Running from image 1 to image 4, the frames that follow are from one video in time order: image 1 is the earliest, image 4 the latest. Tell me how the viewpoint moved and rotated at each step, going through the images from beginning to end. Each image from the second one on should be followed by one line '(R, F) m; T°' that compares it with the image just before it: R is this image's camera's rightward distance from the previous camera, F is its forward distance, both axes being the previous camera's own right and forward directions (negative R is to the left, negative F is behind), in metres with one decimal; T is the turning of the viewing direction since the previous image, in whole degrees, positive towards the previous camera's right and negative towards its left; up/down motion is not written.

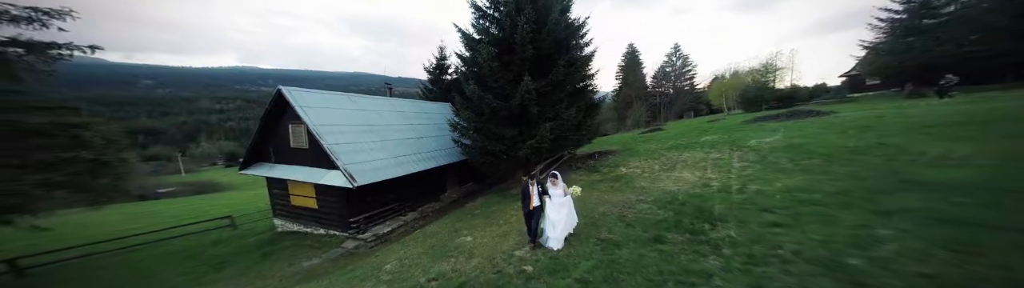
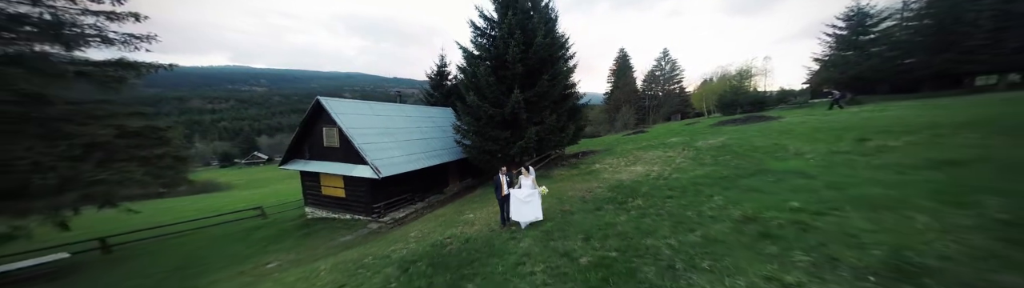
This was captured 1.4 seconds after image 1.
(+0.2, -2.8) m; +1°
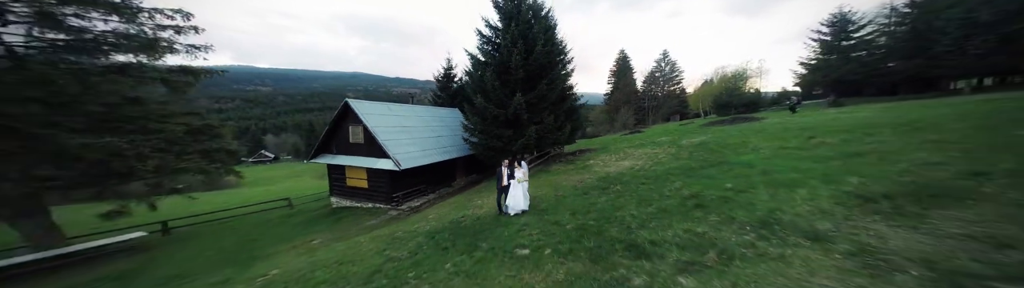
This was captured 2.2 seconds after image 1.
(0.0, -1.9) m; -1°
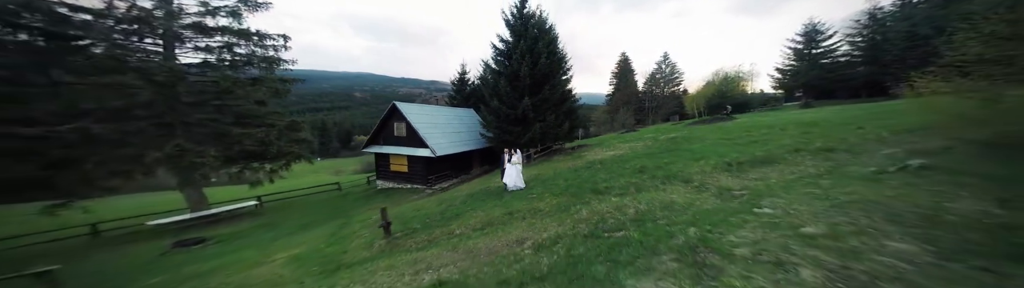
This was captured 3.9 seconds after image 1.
(-0.3, -4.2) m; -1°
